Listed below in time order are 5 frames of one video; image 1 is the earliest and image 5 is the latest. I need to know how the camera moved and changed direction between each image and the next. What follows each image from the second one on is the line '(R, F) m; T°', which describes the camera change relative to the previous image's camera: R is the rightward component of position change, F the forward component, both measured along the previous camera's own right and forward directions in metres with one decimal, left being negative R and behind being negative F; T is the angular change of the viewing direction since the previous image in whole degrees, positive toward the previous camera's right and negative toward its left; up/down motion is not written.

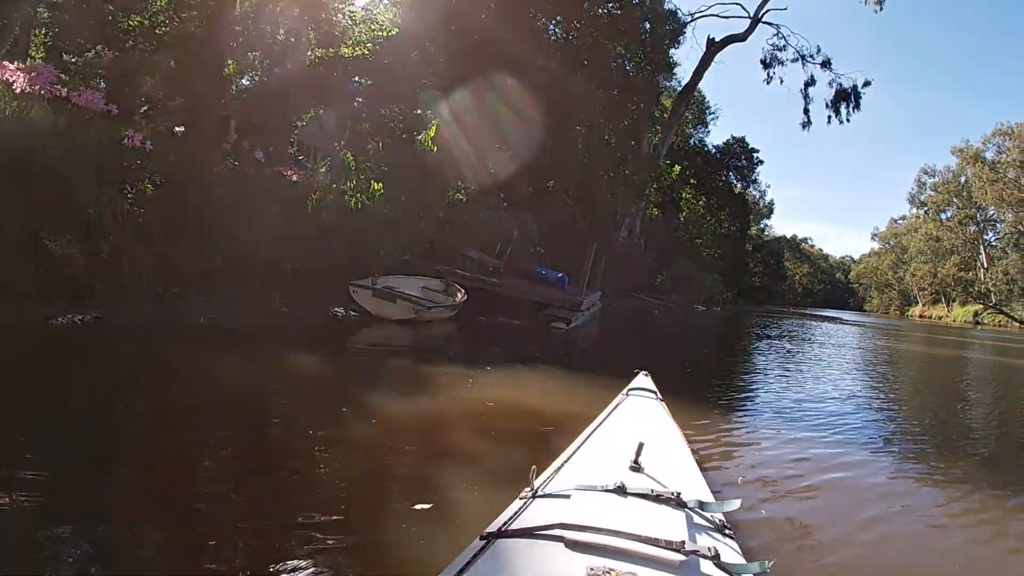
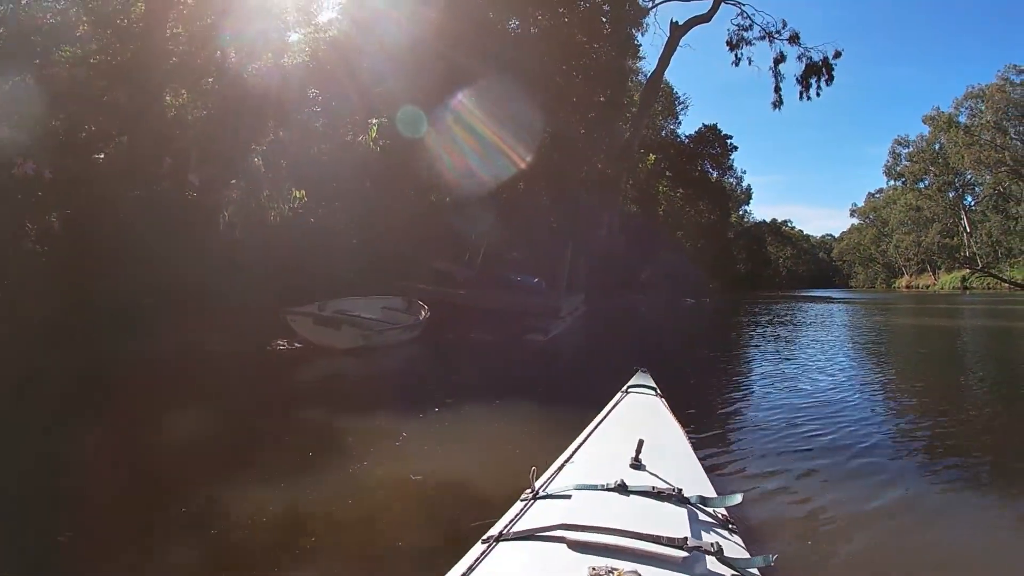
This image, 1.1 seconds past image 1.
(+0.2, +0.8) m; +1°
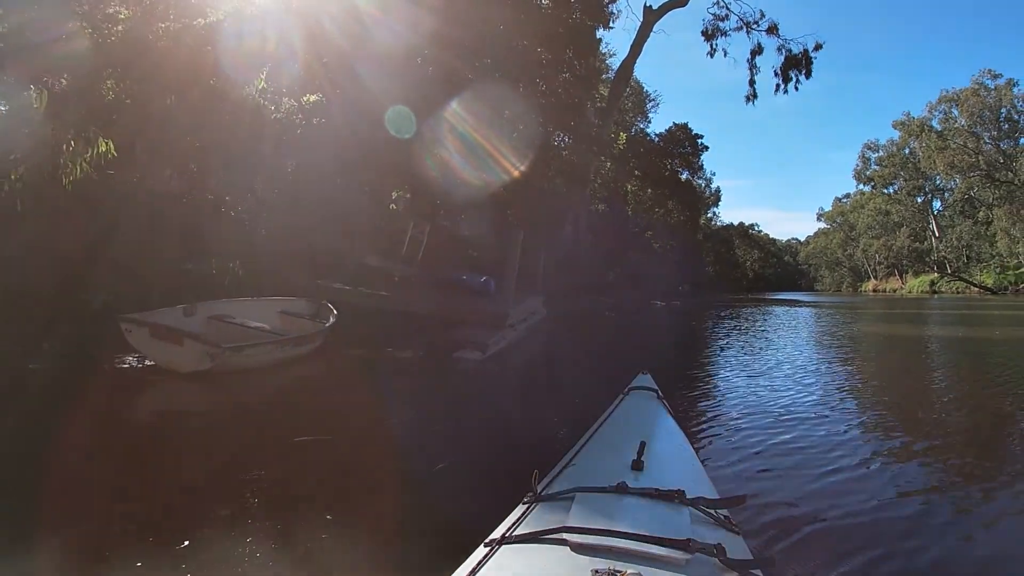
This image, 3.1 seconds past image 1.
(+0.3, +1.2) m; +3°
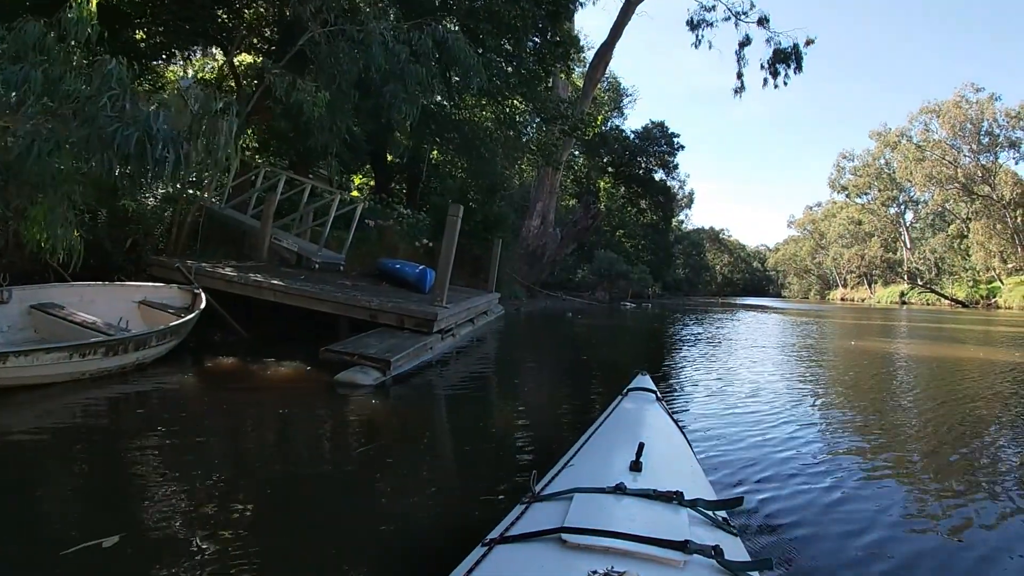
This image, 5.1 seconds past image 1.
(+0.2, +1.1) m; +3°
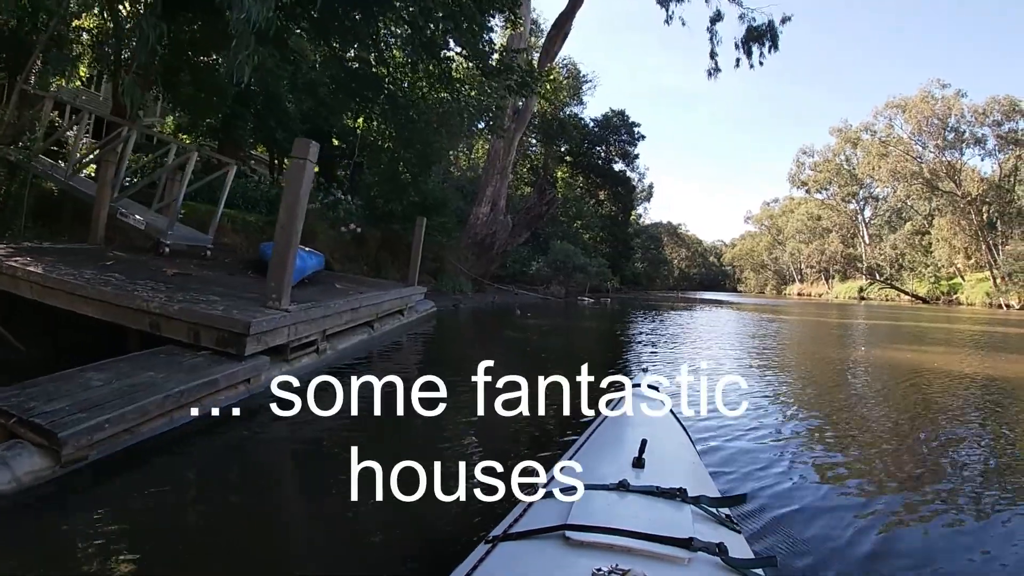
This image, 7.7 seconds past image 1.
(+0.3, +1.3) m; +4°
